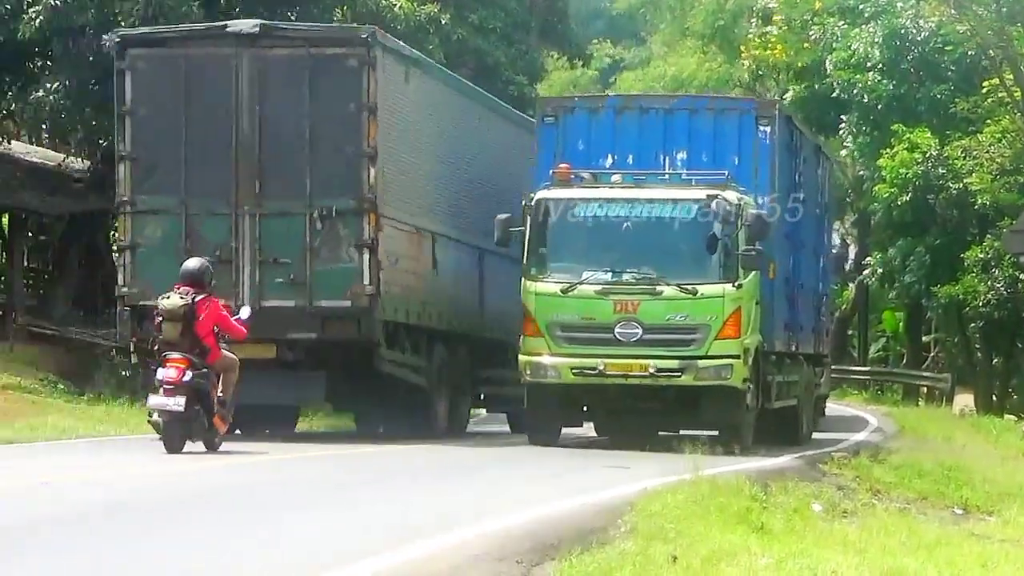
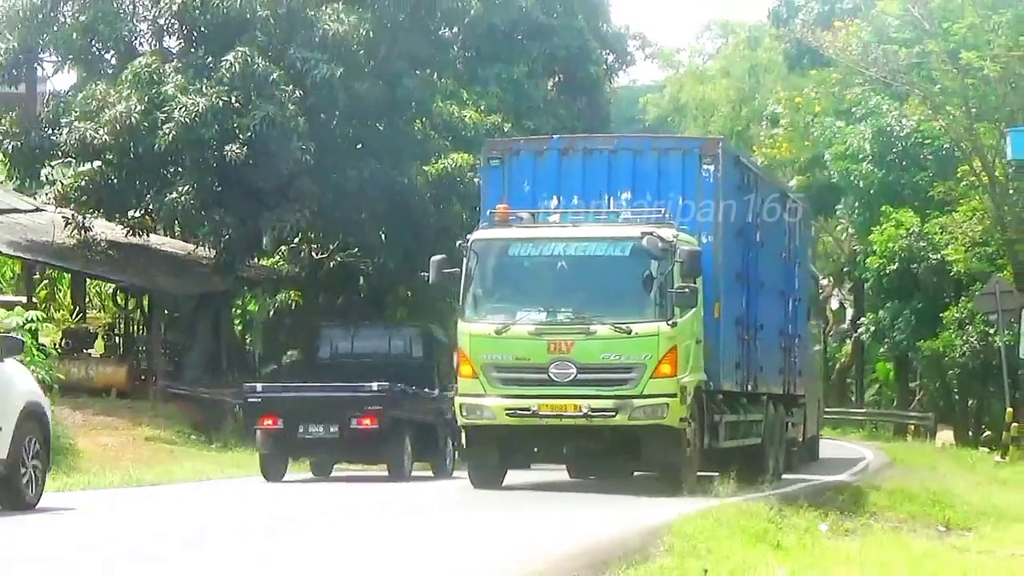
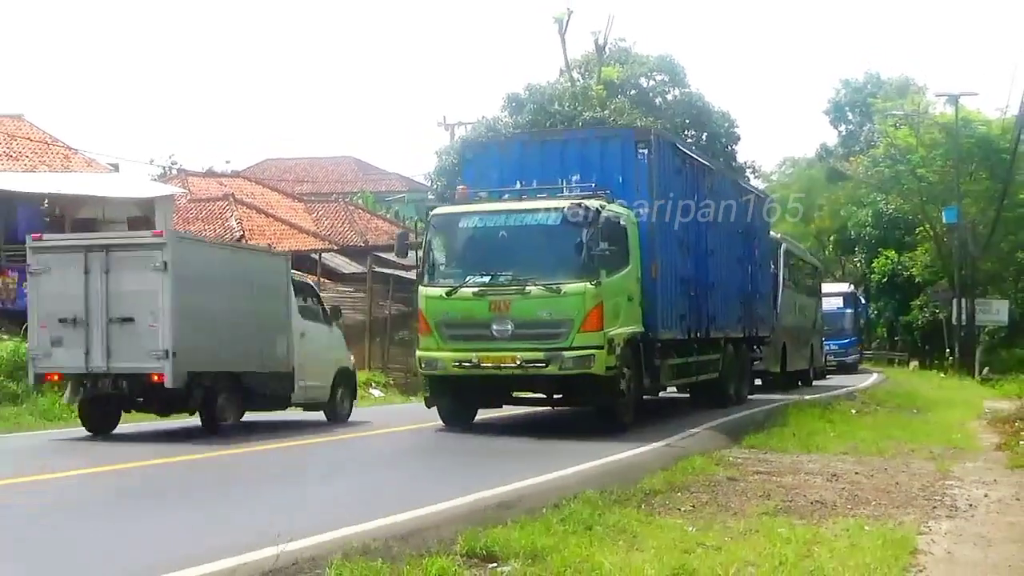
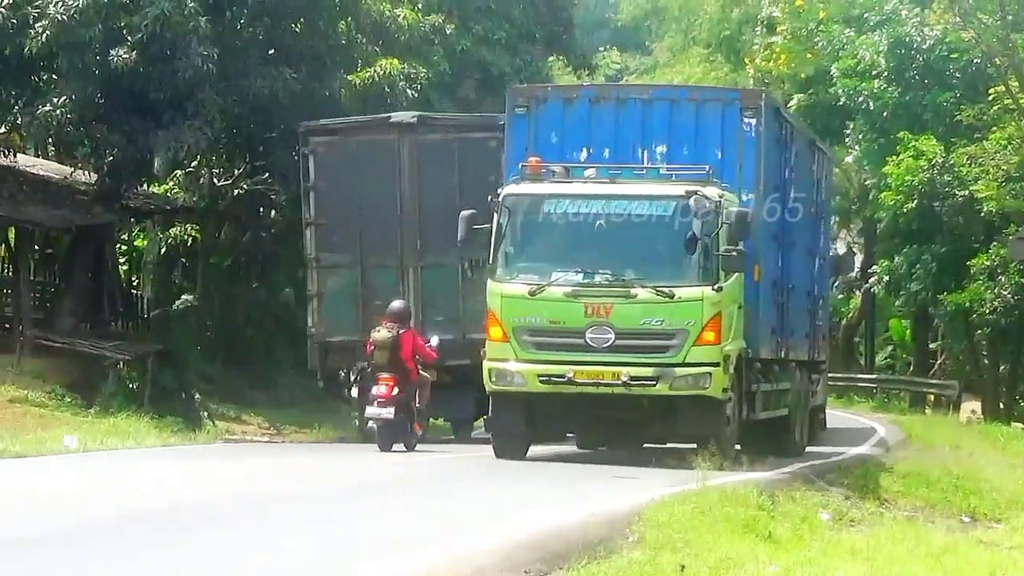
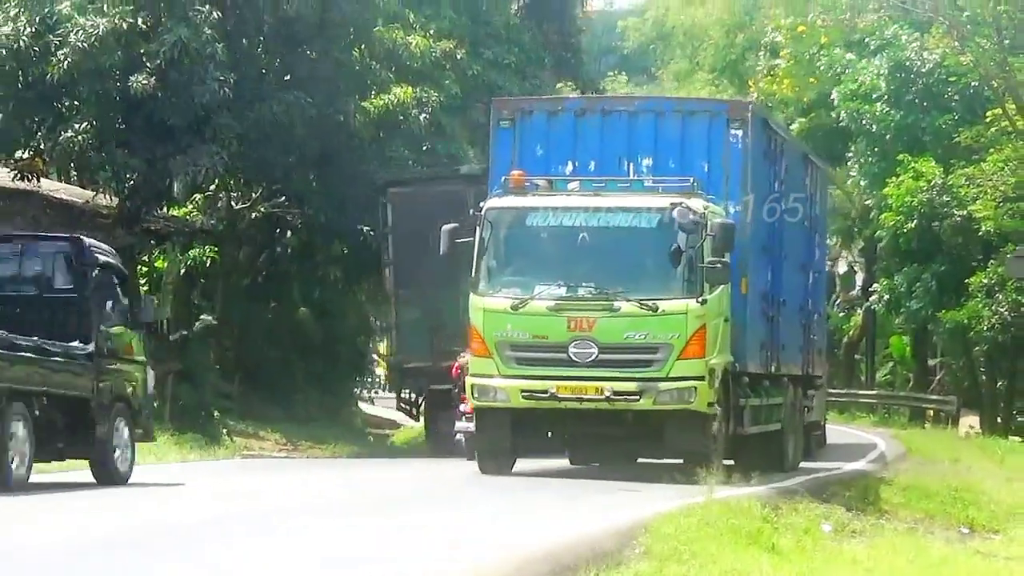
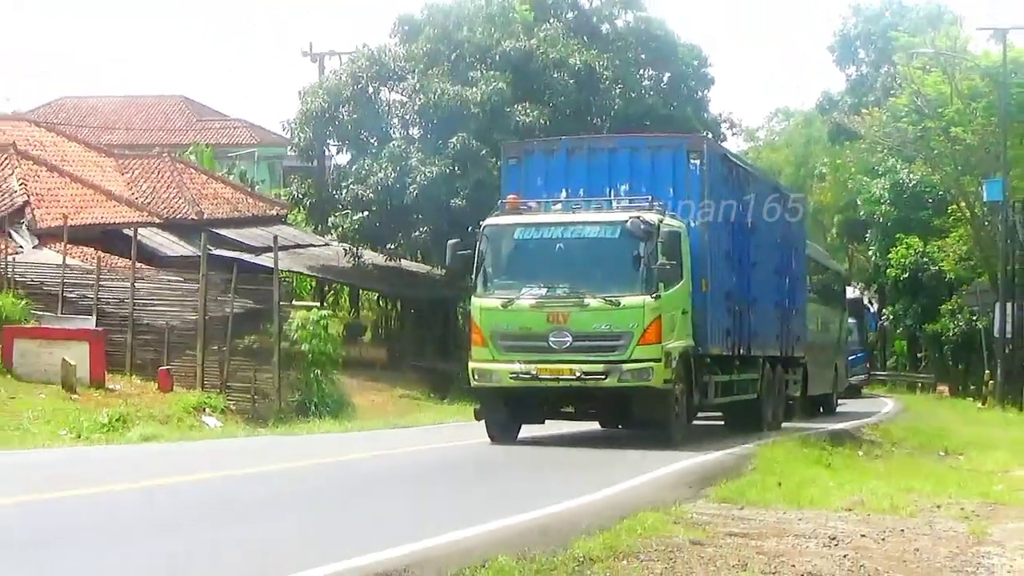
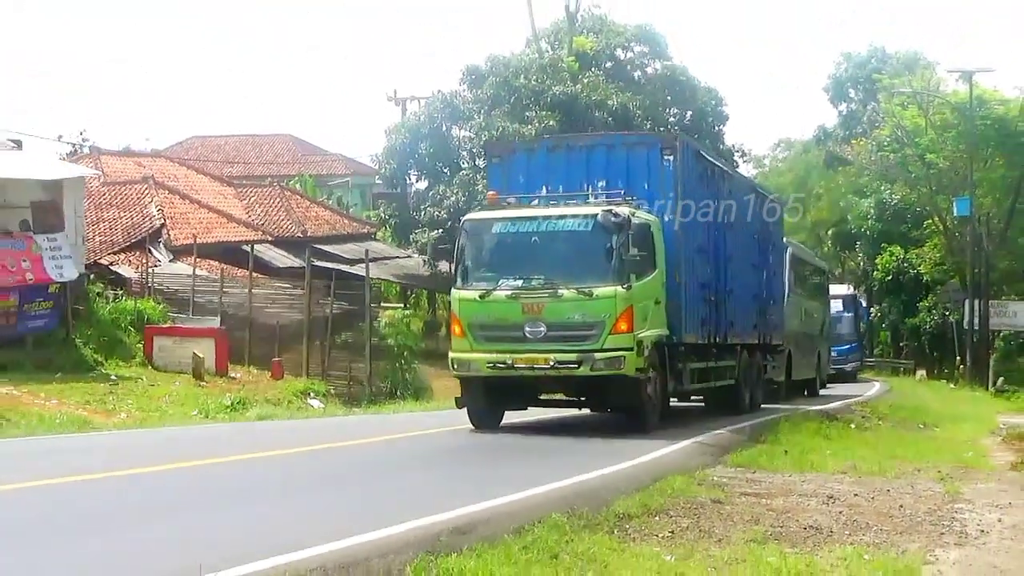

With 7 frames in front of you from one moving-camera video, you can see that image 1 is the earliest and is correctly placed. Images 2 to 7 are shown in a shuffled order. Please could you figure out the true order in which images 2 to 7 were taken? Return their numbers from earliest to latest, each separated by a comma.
4, 5, 2, 6, 7, 3
